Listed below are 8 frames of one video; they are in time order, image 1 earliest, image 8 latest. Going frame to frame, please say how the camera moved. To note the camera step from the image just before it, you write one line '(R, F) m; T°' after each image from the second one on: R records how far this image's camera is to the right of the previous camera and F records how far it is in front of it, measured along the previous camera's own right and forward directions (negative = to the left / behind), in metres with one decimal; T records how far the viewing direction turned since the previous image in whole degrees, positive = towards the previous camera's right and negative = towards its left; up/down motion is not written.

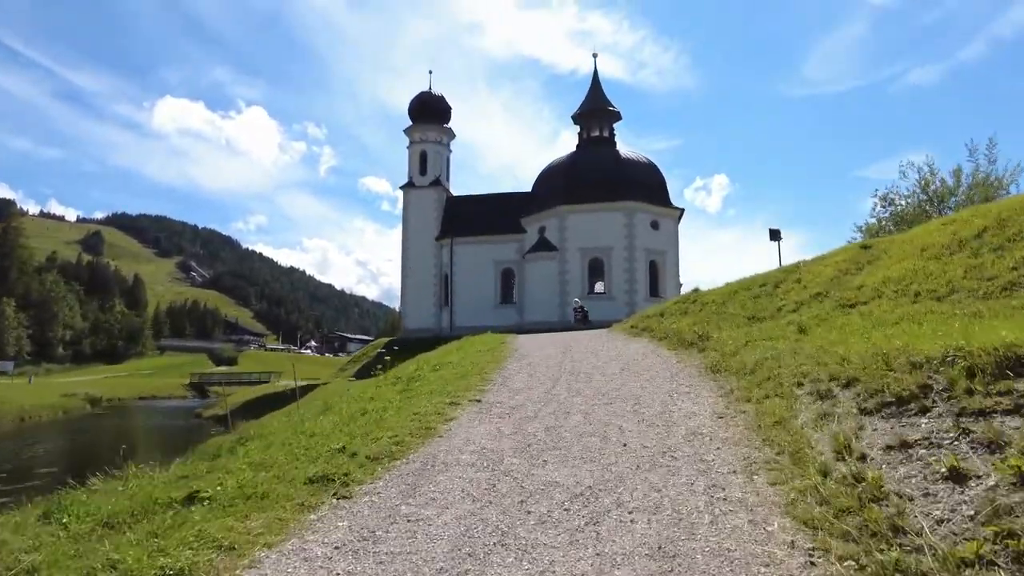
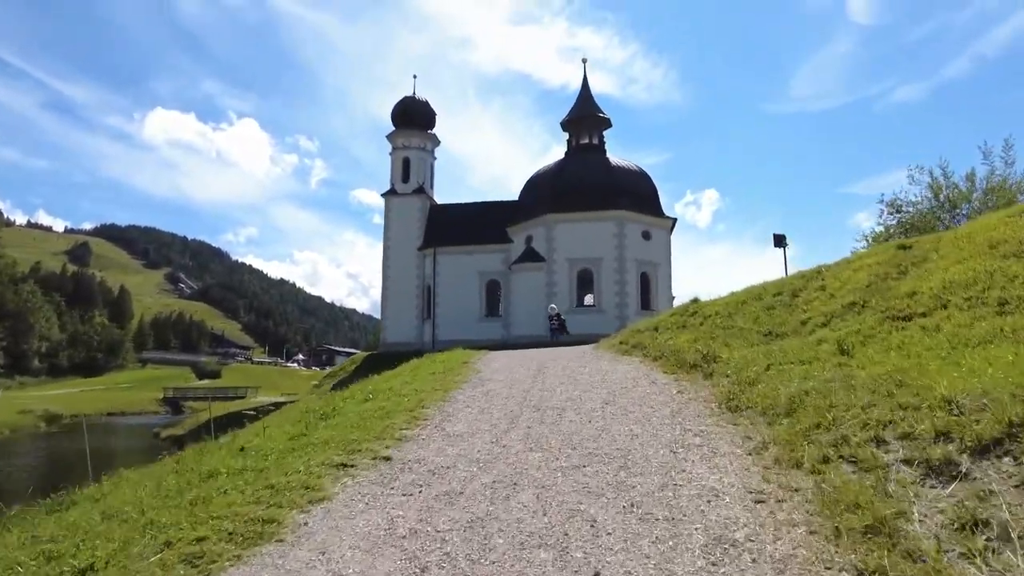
(+0.4, +2.2) m; +1°
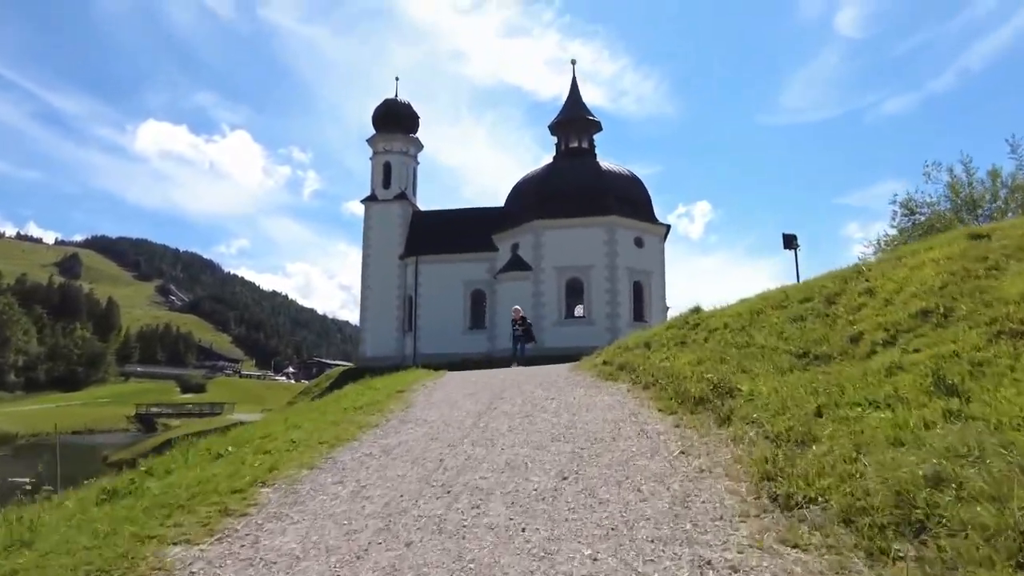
(+0.5, +2.6) m; 0°
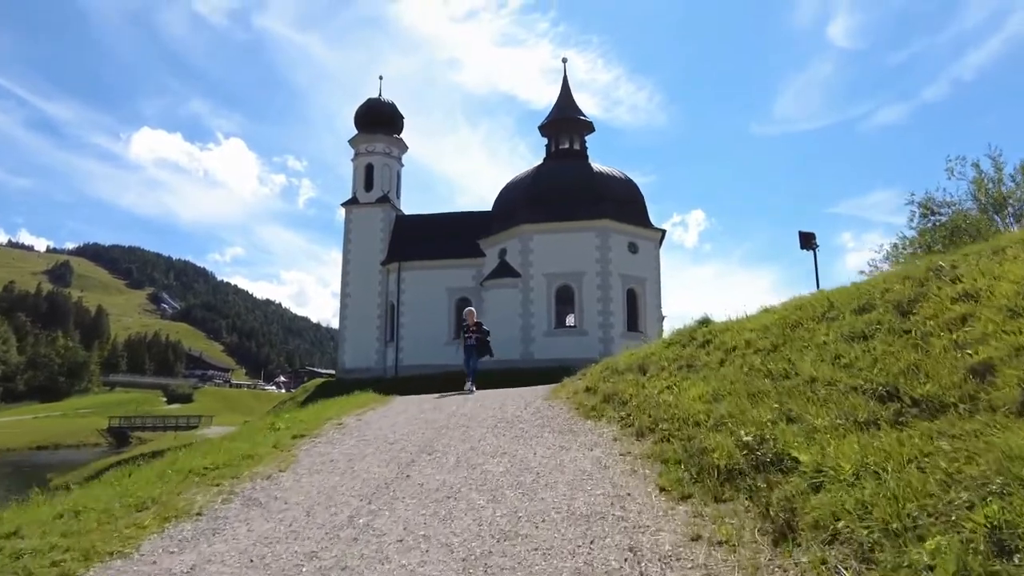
(+0.4, +2.4) m; 0°
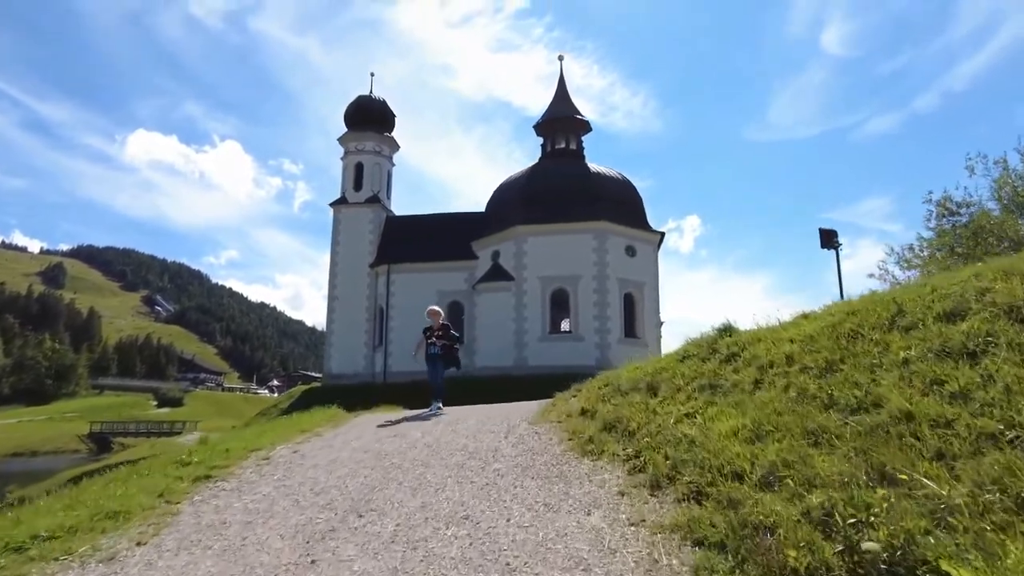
(+0.2, +1.6) m; 0°
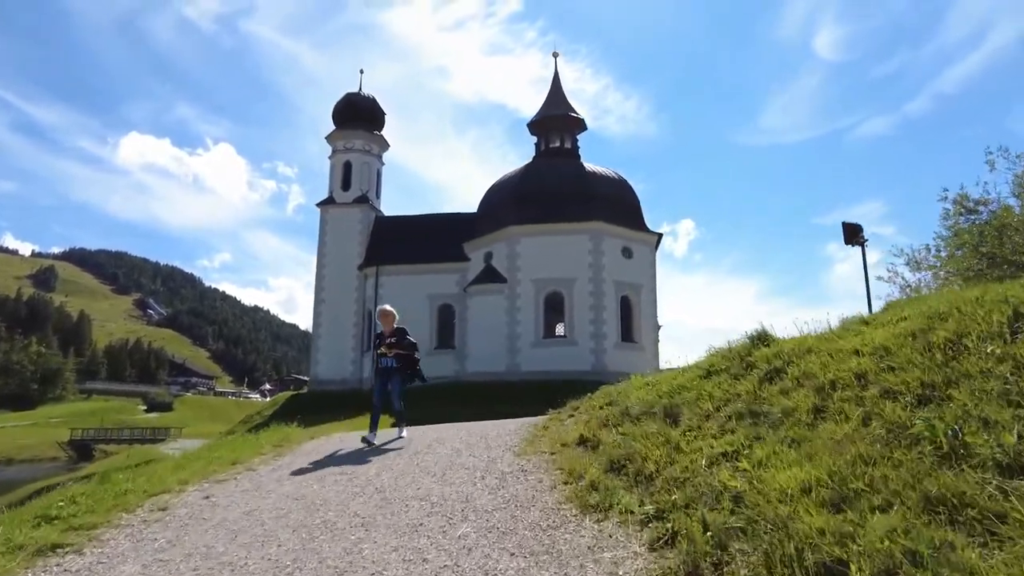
(+0.1, +1.4) m; 0°
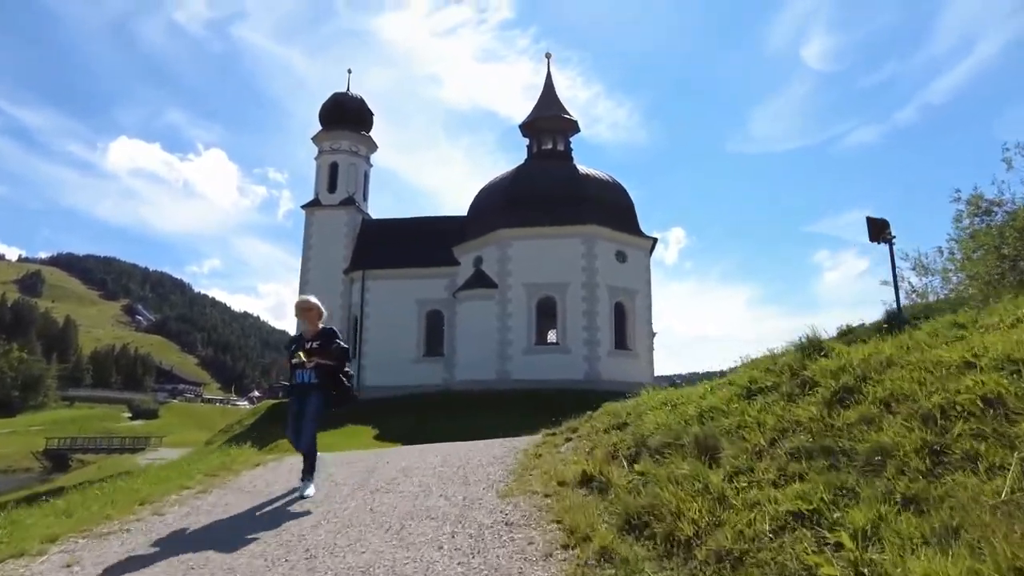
(0.0, +1.3) m; +1°
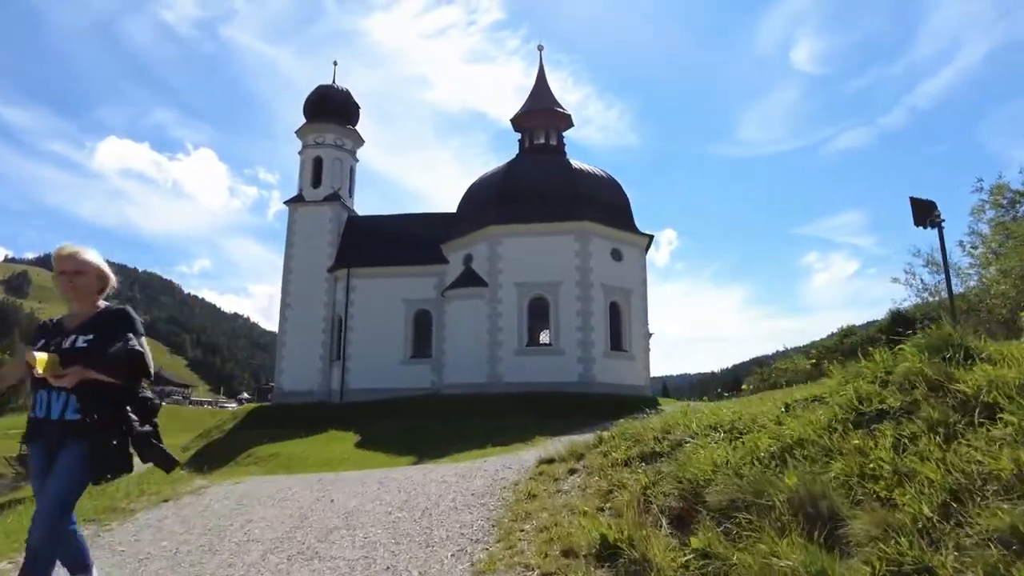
(0.0, +1.5) m; +1°
